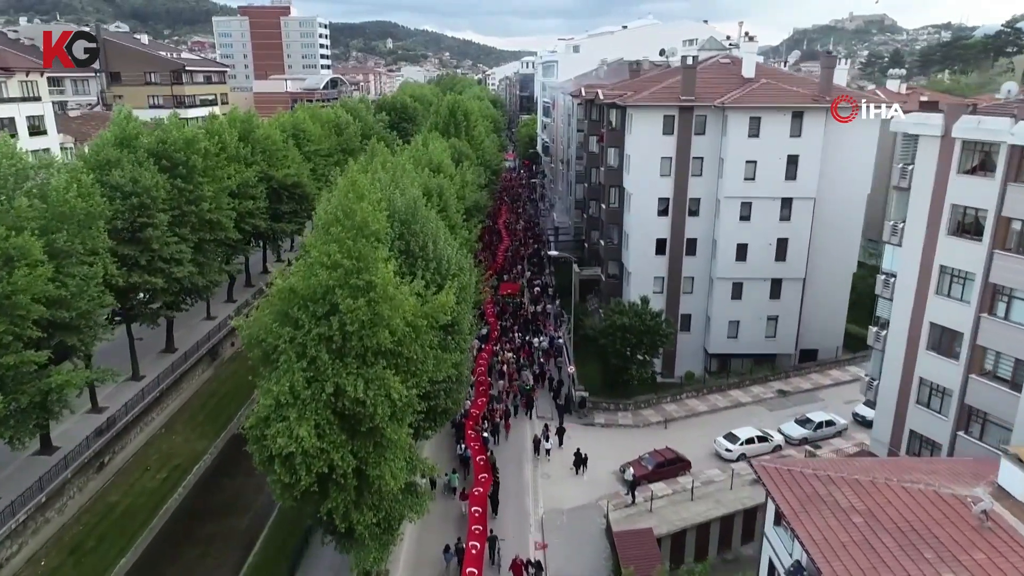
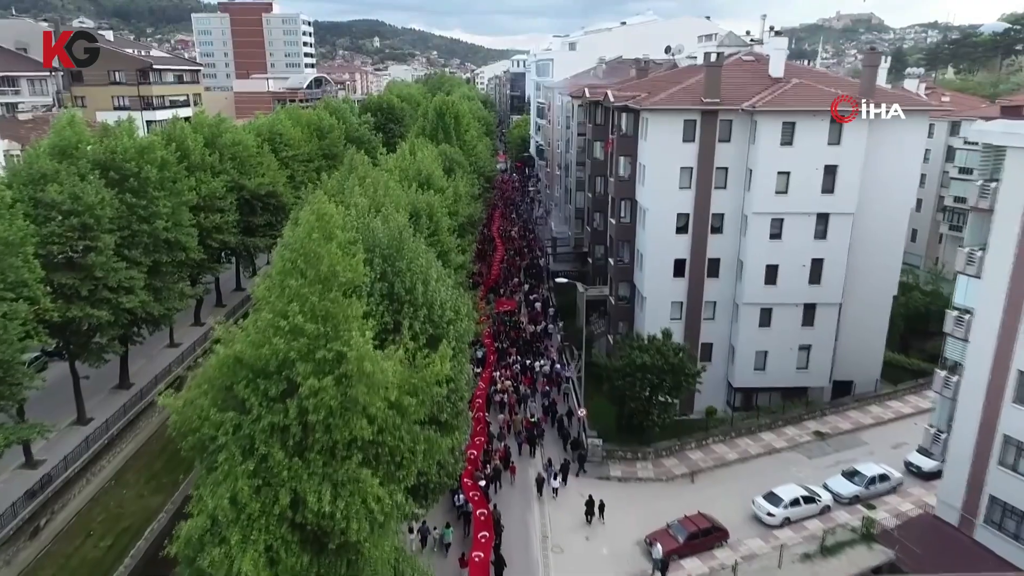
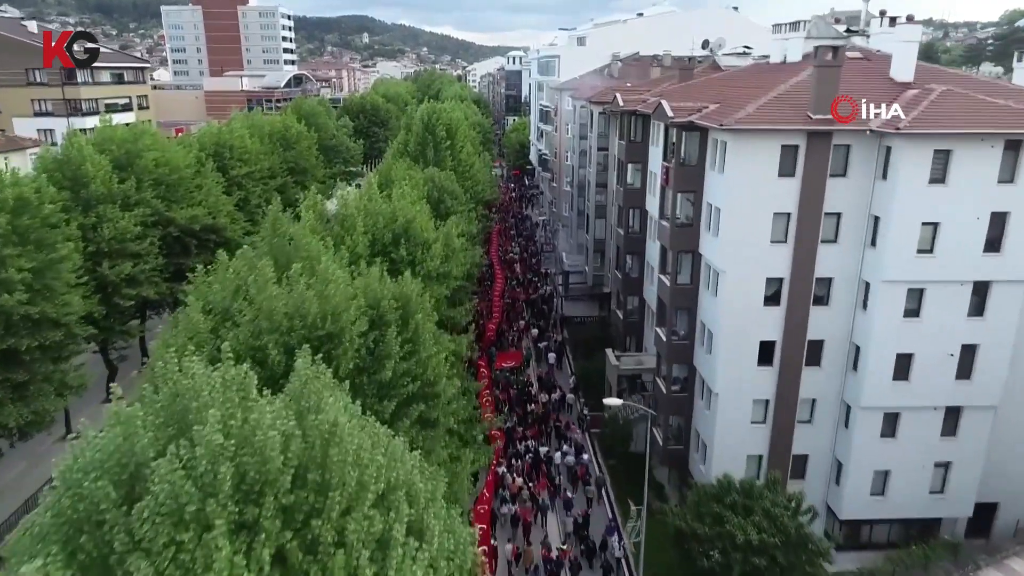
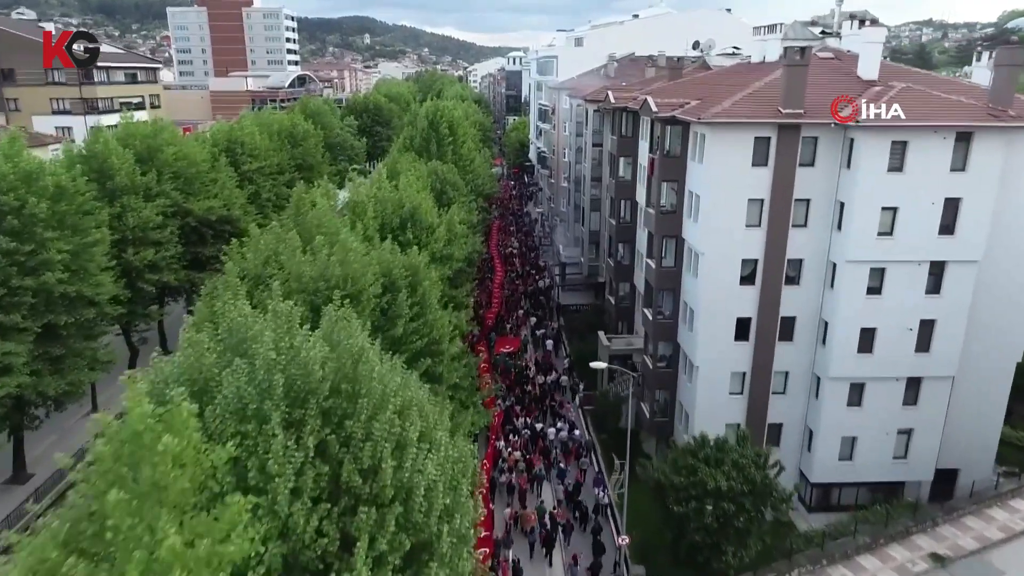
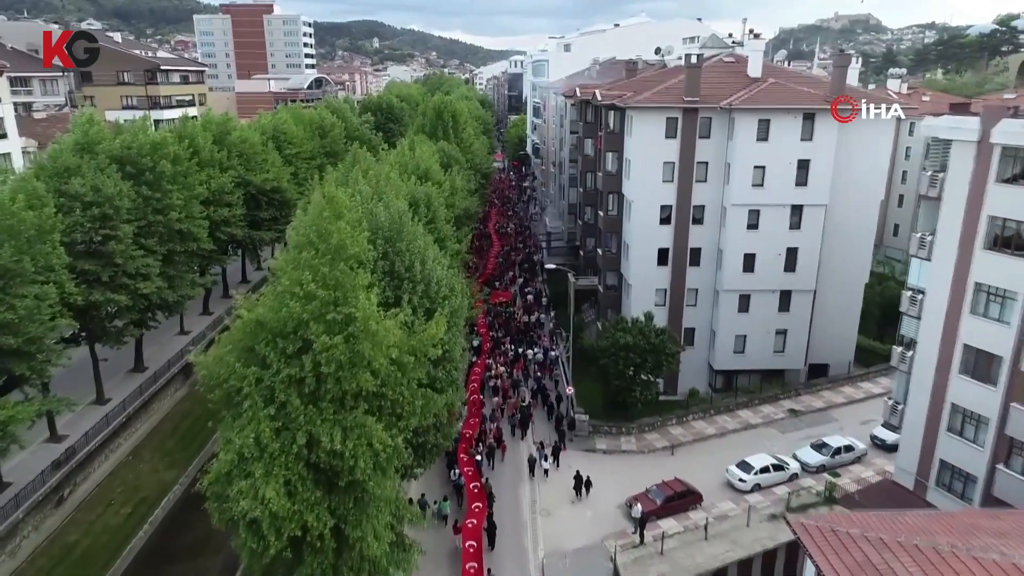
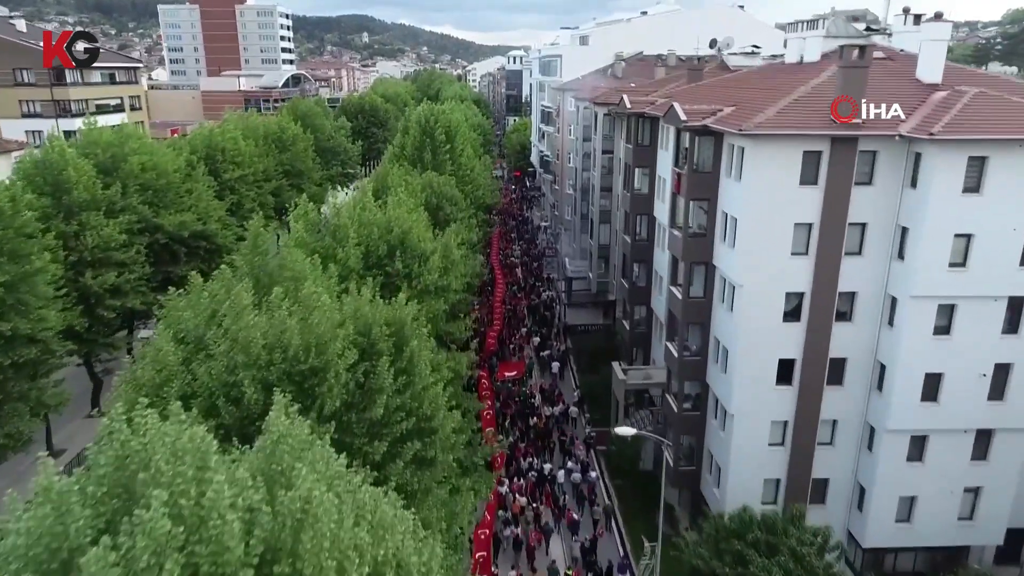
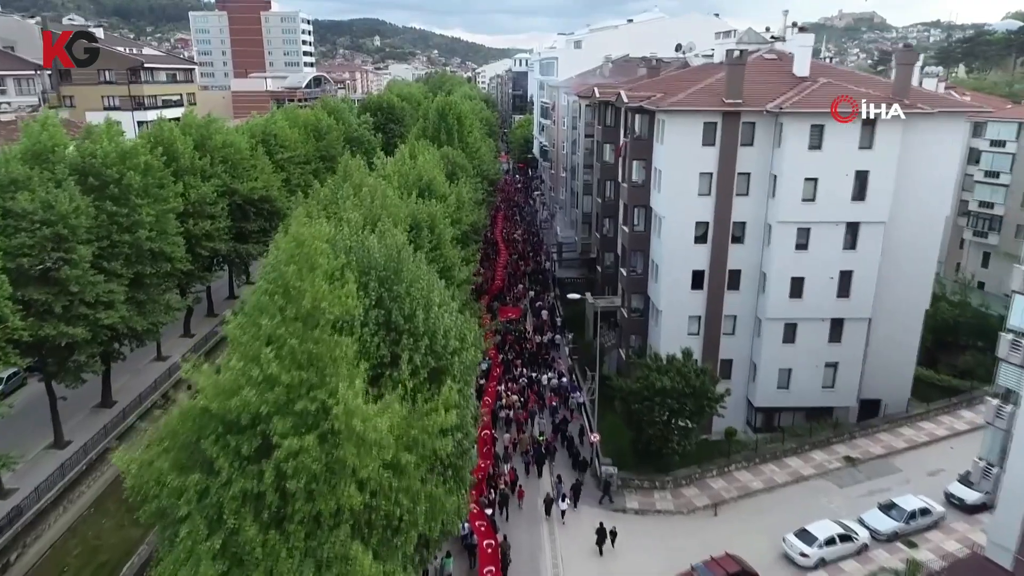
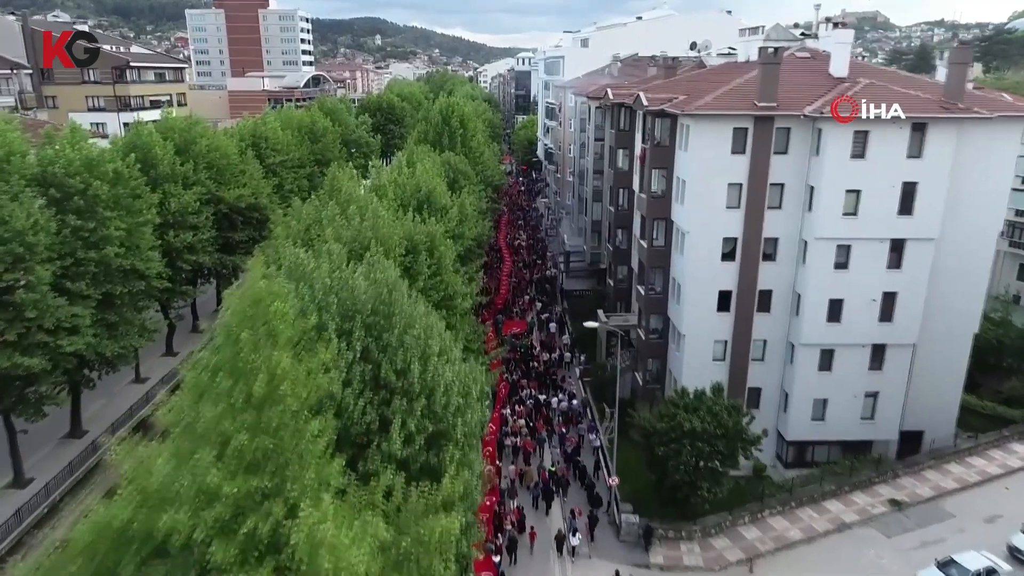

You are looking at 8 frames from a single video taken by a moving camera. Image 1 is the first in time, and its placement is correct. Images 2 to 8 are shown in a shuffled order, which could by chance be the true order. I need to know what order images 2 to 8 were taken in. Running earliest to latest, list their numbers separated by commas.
5, 2, 7, 8, 4, 3, 6
